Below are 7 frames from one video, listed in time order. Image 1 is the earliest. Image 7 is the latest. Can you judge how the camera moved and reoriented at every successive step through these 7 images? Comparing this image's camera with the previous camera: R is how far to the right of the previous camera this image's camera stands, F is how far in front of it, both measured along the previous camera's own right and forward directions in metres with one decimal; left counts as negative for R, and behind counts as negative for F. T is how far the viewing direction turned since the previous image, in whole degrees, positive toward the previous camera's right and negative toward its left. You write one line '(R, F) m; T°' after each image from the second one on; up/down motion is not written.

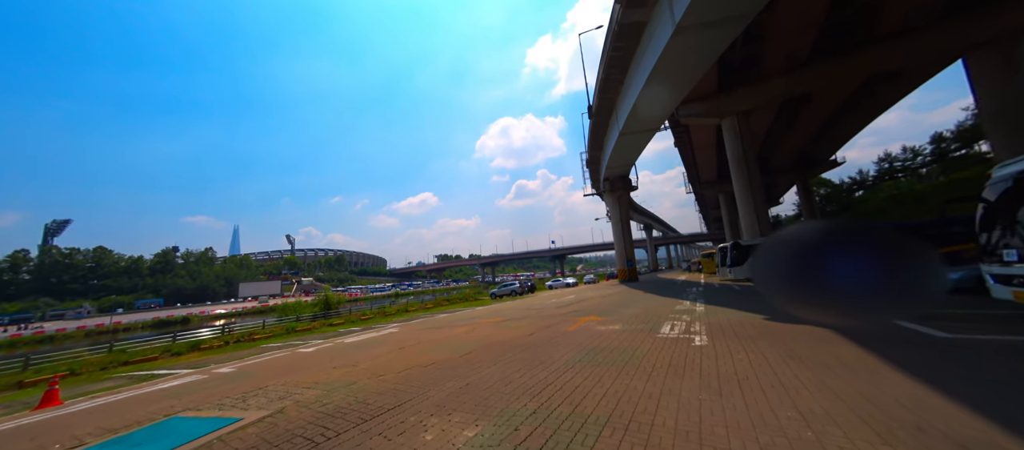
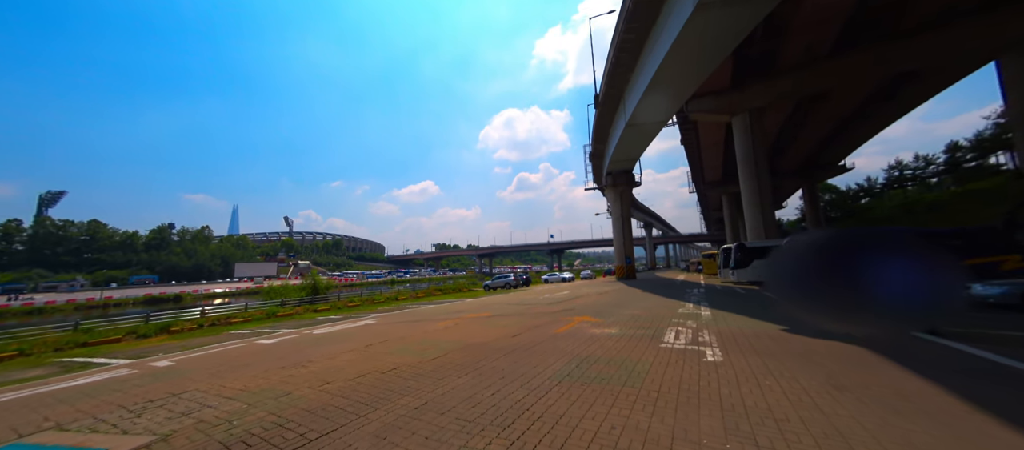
(+0.3, +1.1) m; 0°
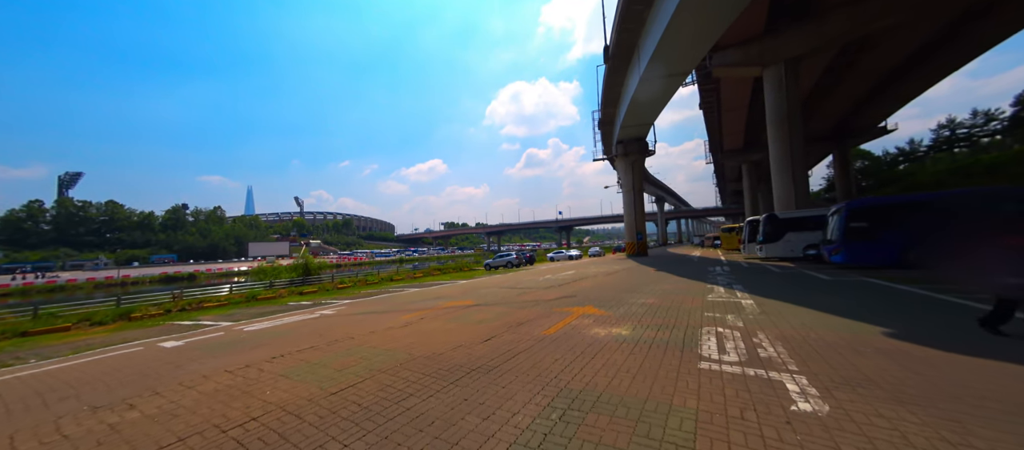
(+0.7, +2.4) m; -2°
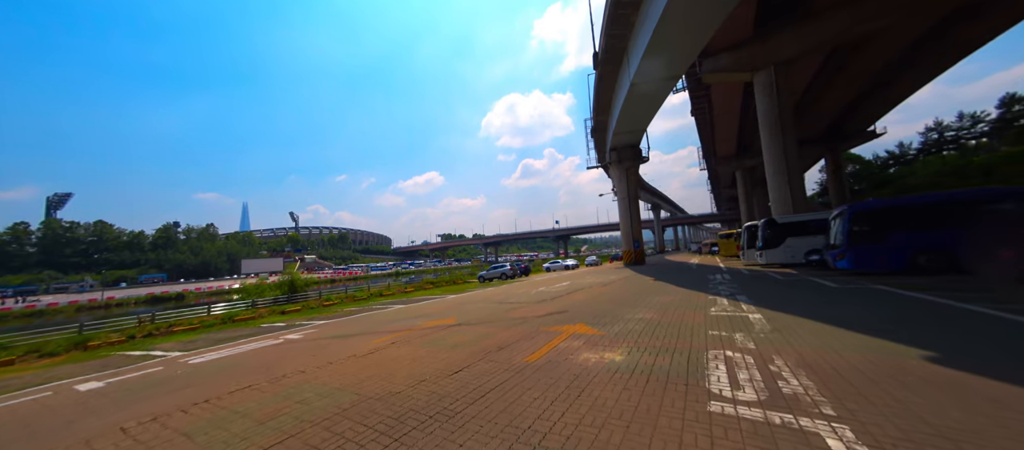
(+0.4, +0.8) m; +1°
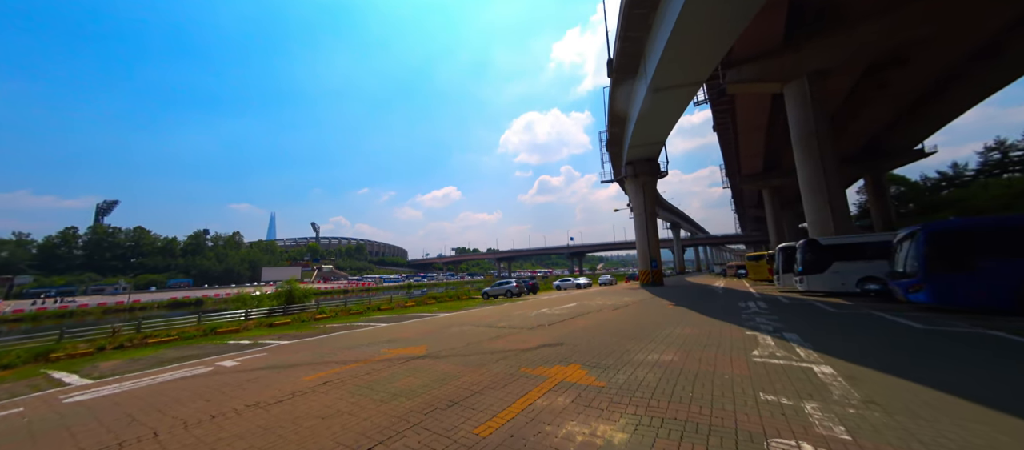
(+0.7, +1.7) m; -3°
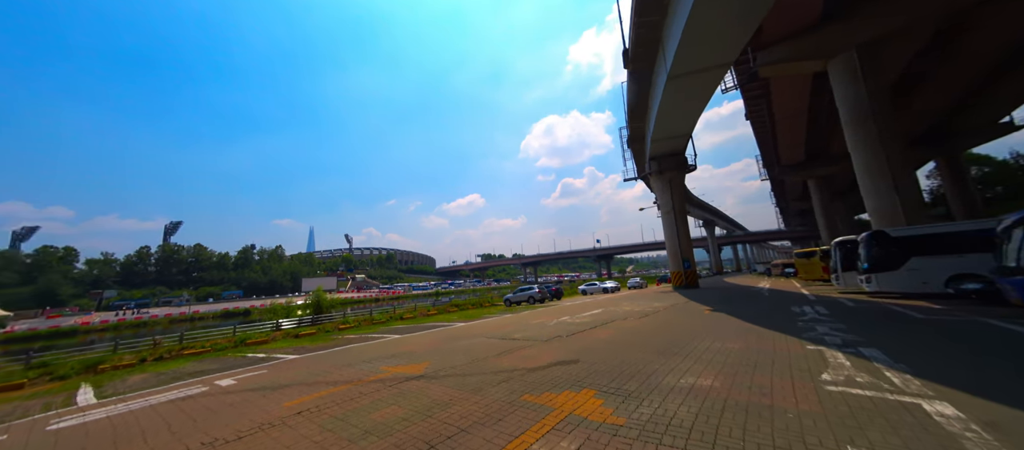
(+0.4, +0.9) m; -5°
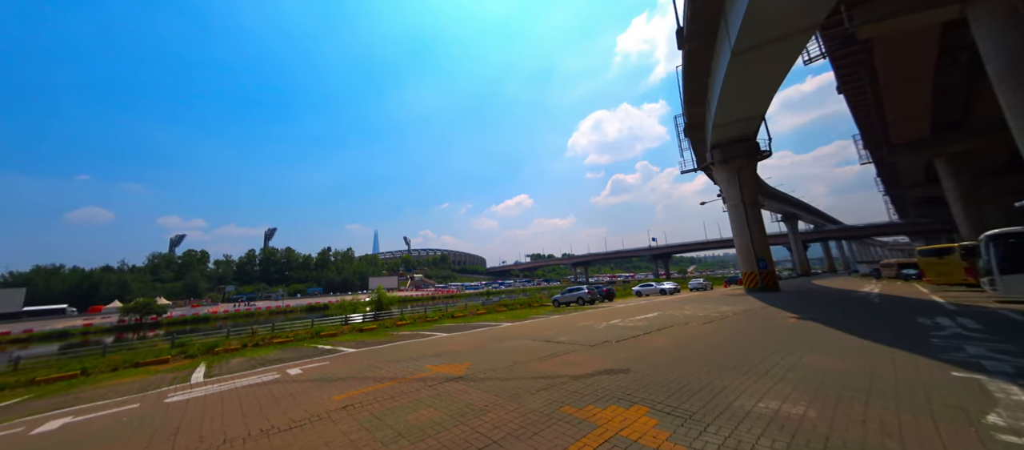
(+0.1, +0.4) m; -9°
